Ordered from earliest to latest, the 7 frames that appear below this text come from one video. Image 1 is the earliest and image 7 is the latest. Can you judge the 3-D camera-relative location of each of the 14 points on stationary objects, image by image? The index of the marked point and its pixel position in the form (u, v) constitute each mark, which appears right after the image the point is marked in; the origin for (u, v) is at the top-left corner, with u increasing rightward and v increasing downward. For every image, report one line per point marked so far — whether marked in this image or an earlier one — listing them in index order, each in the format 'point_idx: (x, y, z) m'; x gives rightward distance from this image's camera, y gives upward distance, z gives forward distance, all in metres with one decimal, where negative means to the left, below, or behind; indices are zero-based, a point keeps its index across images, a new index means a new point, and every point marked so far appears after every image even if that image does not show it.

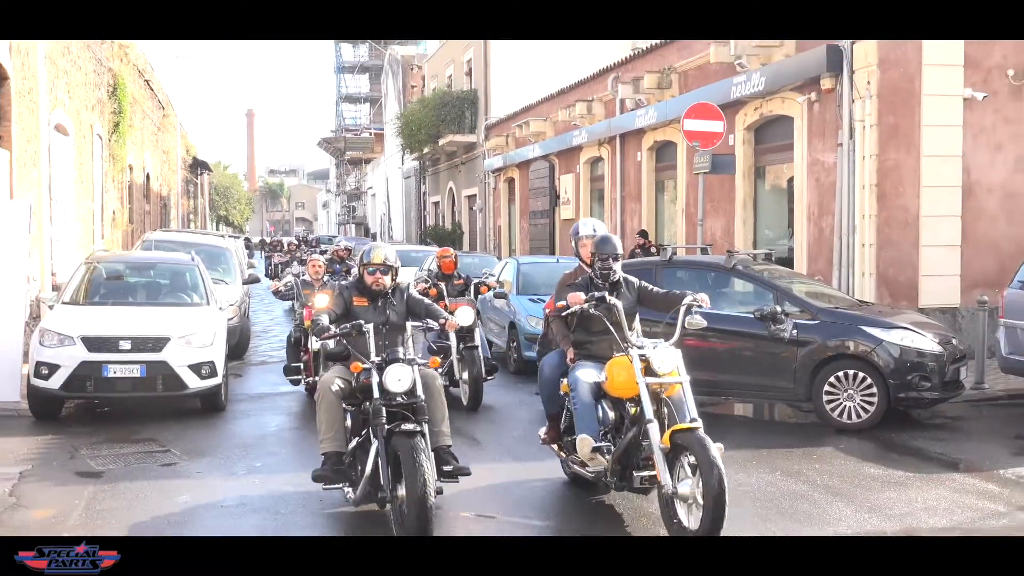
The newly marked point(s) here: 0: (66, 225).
0: (-7.5, +1.0, +14.4) m
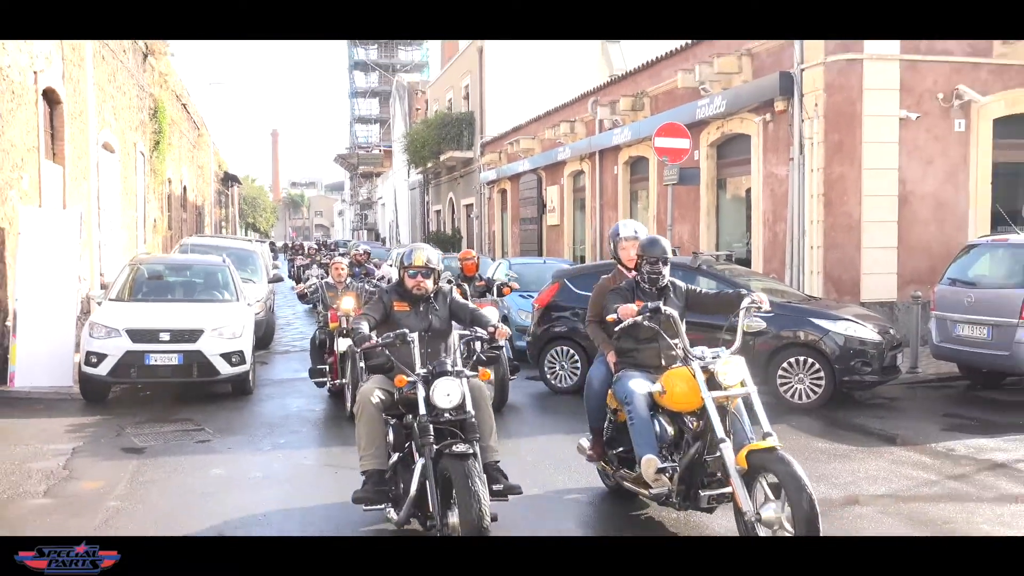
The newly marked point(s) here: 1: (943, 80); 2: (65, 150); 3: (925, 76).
0: (-7.5, +1.1, +15.4) m
1: (+5.9, +2.9, +11.4) m
2: (-6.6, +2.1, +12.1) m
3: (+5.6, +2.9, +11.3) m
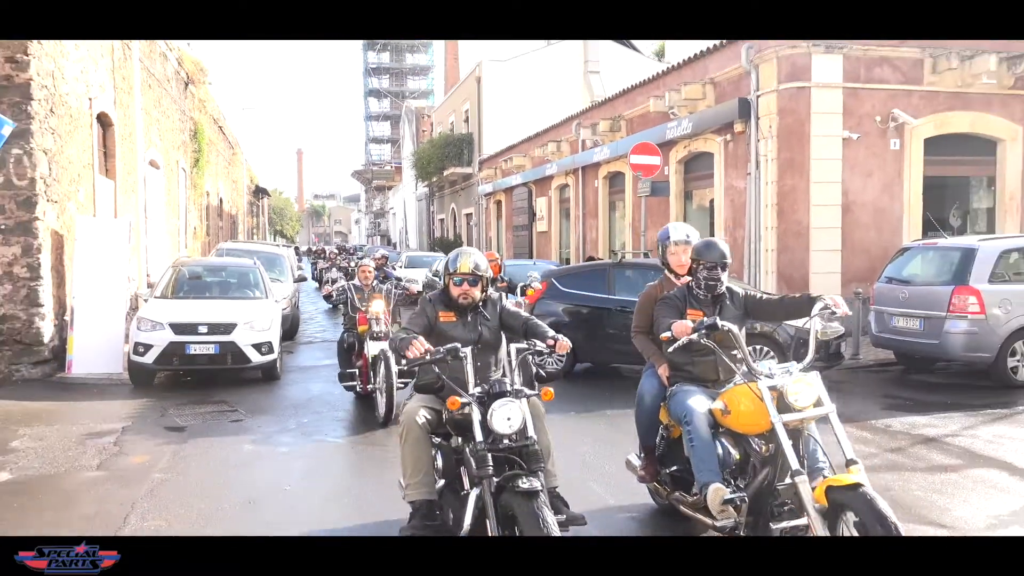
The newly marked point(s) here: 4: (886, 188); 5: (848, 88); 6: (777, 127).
0: (-7.5, +1.1, +16.6) m
1: (+5.8, +2.9, +12.5) m
2: (-6.7, +2.1, +13.3) m
3: (+5.5, +2.9, +12.4) m
4: (+5.9, +1.6, +12.6) m
5: (+5.2, +3.1, +12.3) m
6: (+4.1, +2.5, +12.4) m
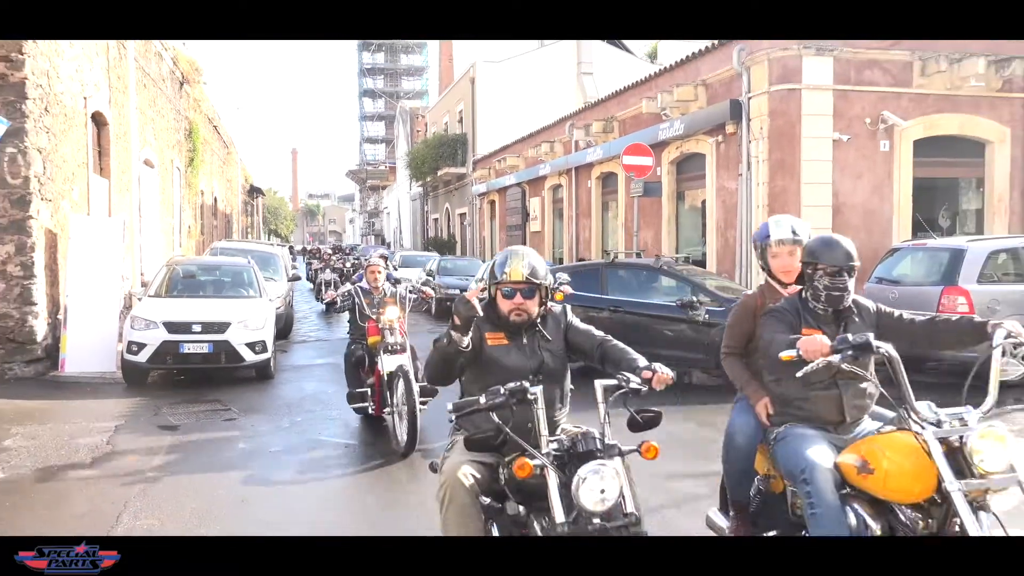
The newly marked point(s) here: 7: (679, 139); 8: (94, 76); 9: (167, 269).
0: (-7.6, +1.1, +16.6) m
1: (+5.7, +2.9, +12.6) m
2: (-6.8, +2.1, +13.3) m
3: (+5.4, +2.9, +12.5) m
4: (+5.8, +1.6, +12.7) m
5: (+5.1, +3.1, +12.4) m
6: (+4.0, +2.5, +12.5) m
7: (+3.2, +2.8, +14.9) m
8: (-6.5, +3.3, +12.3) m
9: (-4.5, +0.2, +10.3) m
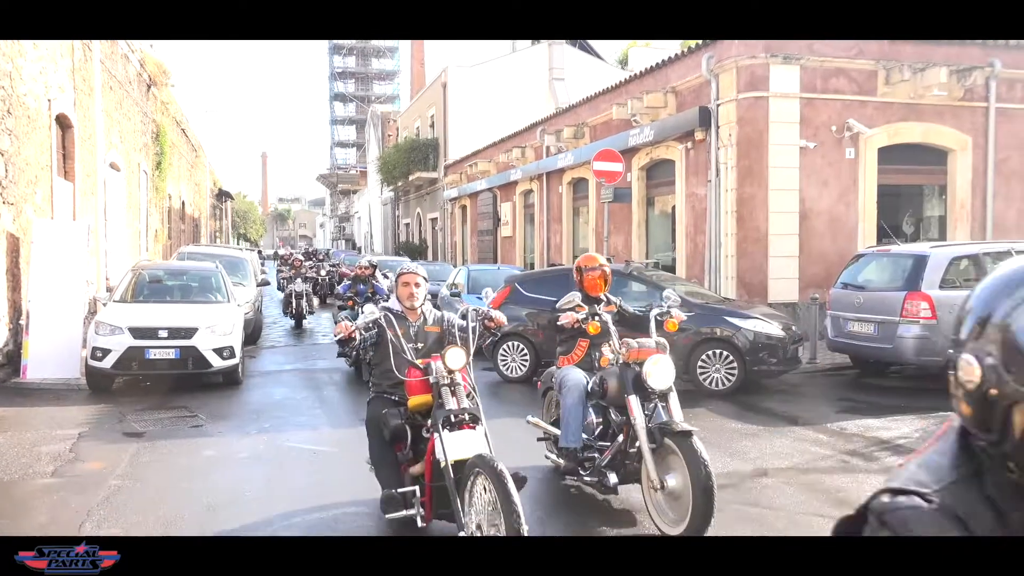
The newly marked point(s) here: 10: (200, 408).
0: (-8.2, +1.0, +16.4) m
1: (+5.3, +2.8, +12.8) m
2: (-7.3, +2.0, +13.1) m
3: (+5.0, +2.8, +12.7) m
4: (+5.4, +1.5, +12.9) m
5: (+4.7, +3.0, +12.6) m
6: (+3.6, +2.4, +12.6) m
7: (+2.6, +2.7, +15.0) m
8: (-6.9, +3.2, +12.1) m
9: (-4.9, +0.2, +10.2) m
10: (-3.4, -1.3, +8.5) m
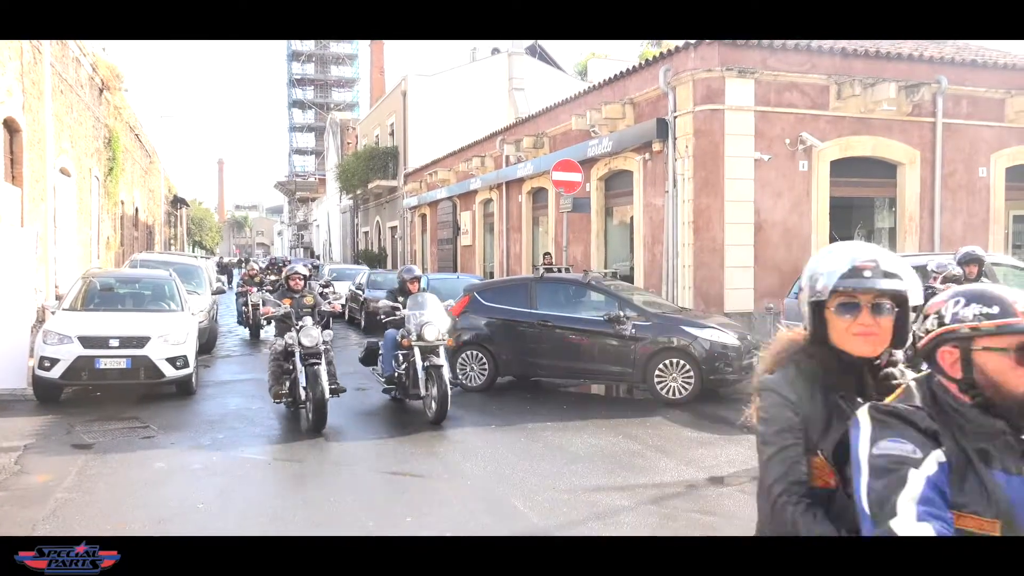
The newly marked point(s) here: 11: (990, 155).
0: (-9.0, +0.8, +16.0) m
1: (+4.6, +2.7, +13.0) m
2: (-7.9, +1.9, +12.8) m
3: (+4.3, +2.7, +13.0) m
4: (+4.8, +1.3, +13.2) m
5: (+4.0, +2.9, +12.8) m
6: (+3.0, +2.3, +12.8) m
7: (+1.9, +2.5, +15.1) m
8: (-7.5, +3.1, +11.8) m
9: (-5.4, +0.1, +10.0) m
10: (-3.8, -1.4, +8.3) m
11: (+8.7, +2.4, +14.4) m
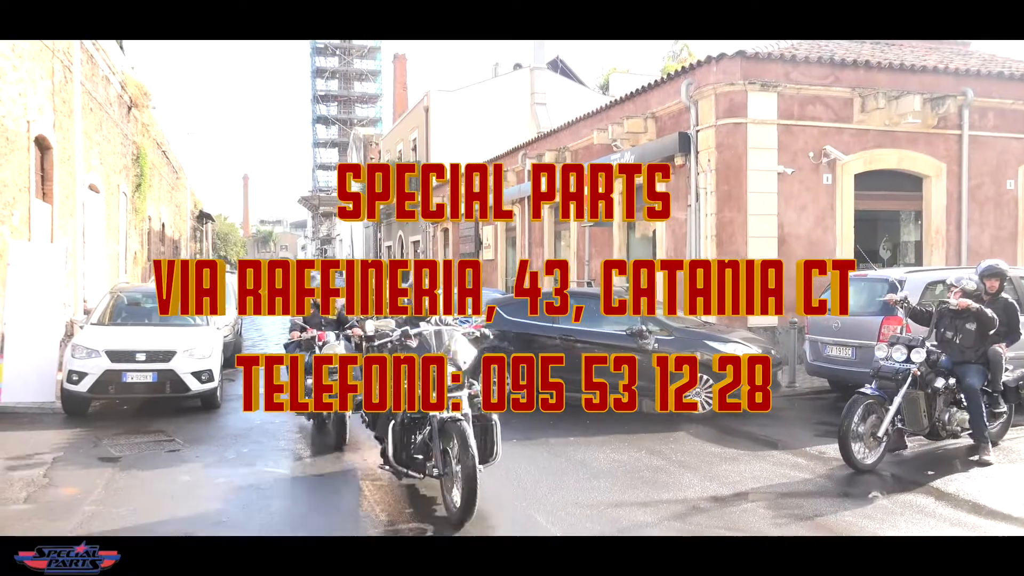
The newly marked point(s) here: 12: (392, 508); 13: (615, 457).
0: (-8.6, +0.5, +16.2) m
1: (+5.0, +2.5, +13.0) m
2: (-7.5, +1.6, +13.0) m
3: (+4.7, +2.5, +12.9) m
4: (+5.1, +1.1, +13.1) m
5: (+4.4, +2.7, +12.8) m
6: (+3.3, +2.1, +12.7) m
7: (+2.3, +2.3, +15.1) m
8: (-7.2, +2.9, +12.0) m
9: (-5.1, -0.1, +10.1) m
10: (-3.6, -1.5, +8.4) m
11: (+9.1, +2.2, +14.2) m
12: (-0.9, -1.6, +5.7) m
13: (+1.0, -1.5, +7.2) m
